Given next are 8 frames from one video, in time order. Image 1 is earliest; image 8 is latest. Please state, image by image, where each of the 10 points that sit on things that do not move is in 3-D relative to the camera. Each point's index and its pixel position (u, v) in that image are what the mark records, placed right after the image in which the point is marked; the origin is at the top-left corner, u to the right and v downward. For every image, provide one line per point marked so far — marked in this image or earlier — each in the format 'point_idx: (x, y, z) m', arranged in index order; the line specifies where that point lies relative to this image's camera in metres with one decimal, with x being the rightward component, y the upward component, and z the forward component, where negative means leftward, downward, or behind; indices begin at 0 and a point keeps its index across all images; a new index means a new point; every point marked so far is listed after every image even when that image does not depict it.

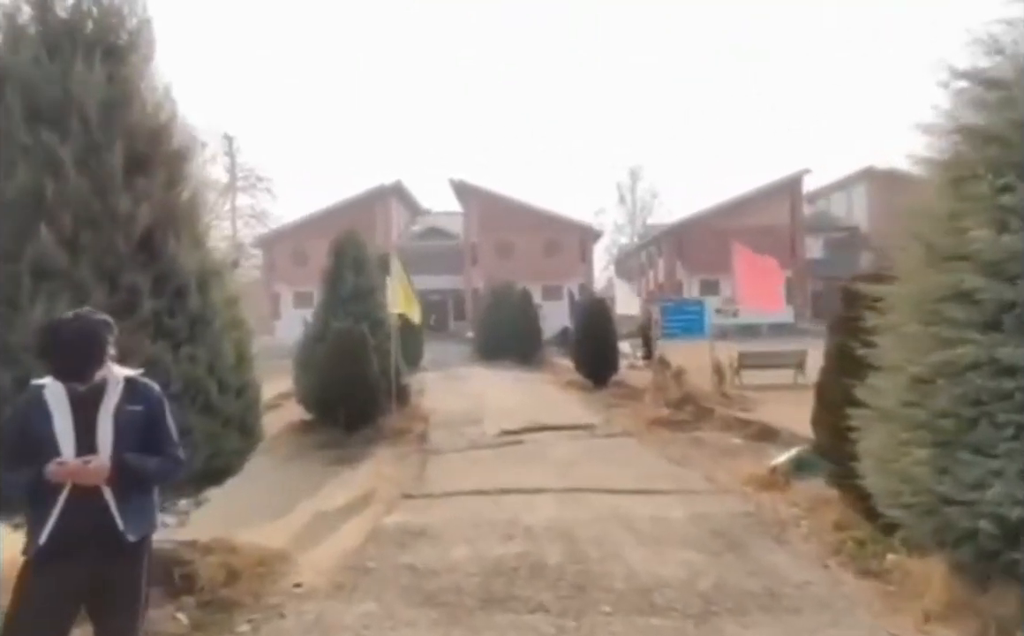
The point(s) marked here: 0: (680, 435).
0: (+4.1, -2.9, +15.6) m
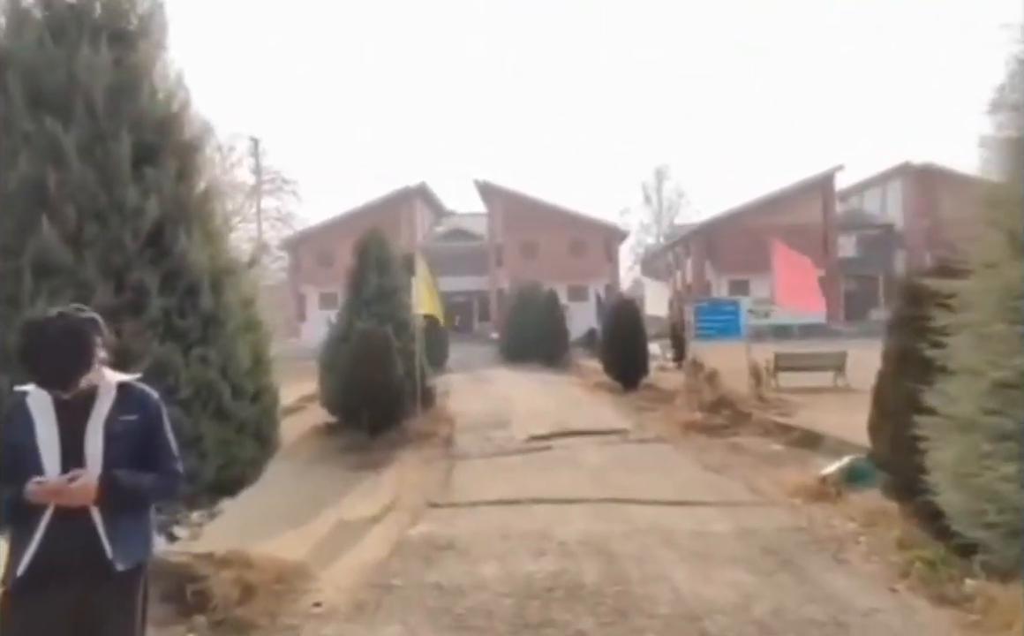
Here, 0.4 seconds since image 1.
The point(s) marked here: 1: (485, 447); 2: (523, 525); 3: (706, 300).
0: (+4.8, -2.9, +14.9) m
1: (-0.6, -2.9, +14.1) m
2: (+0.1, -2.8, +8.6) m
3: (+5.9, +0.6, +19.4) m
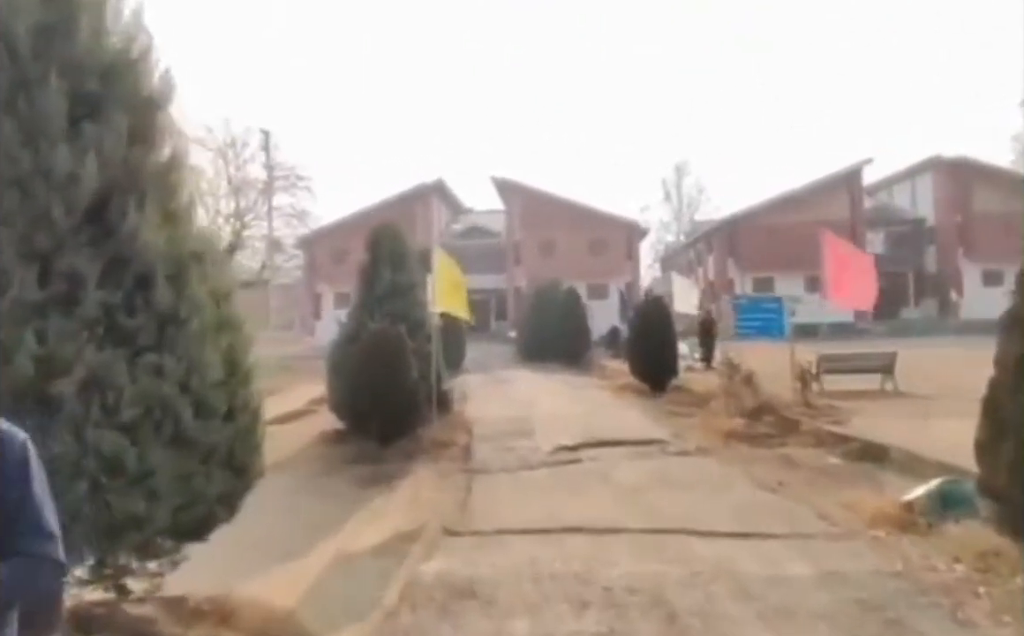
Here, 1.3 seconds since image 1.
0: (+5.3, -2.8, +13.4) m
1: (-0.1, -2.8, +12.7) m
2: (+0.5, -2.8, +7.2) m
3: (+6.6, +0.6, +17.9) m
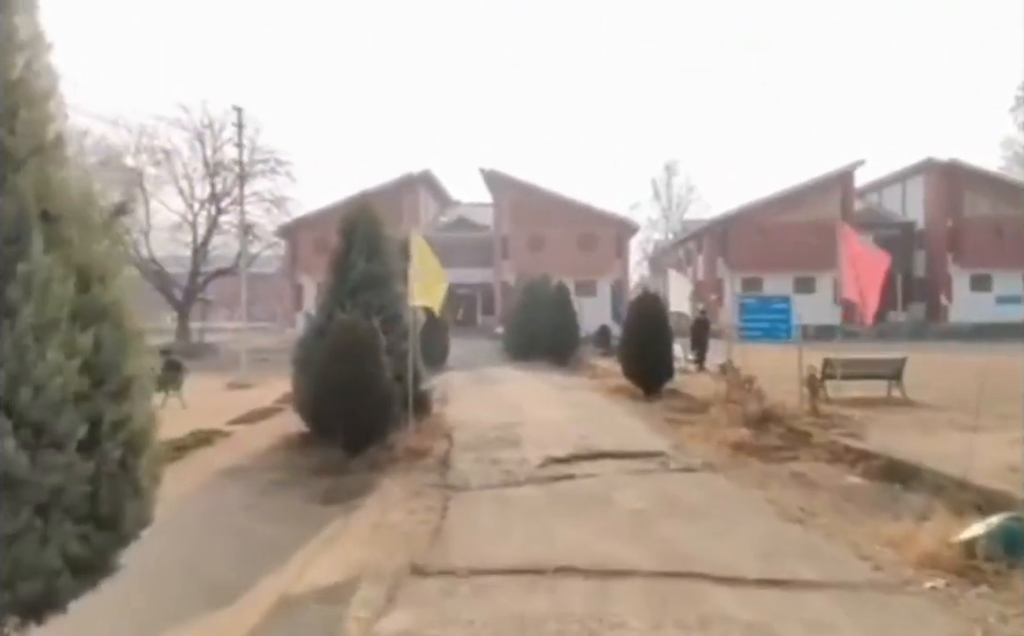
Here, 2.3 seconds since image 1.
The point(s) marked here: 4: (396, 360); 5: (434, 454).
0: (+5.0, -2.8, +12.0) m
1: (-0.4, -2.7, +11.2) m
2: (+0.3, -2.7, +5.7) m
3: (+6.2, +0.6, +16.5) m
4: (-2.8, -1.1, +15.0) m
5: (-1.6, -2.7, +12.8) m
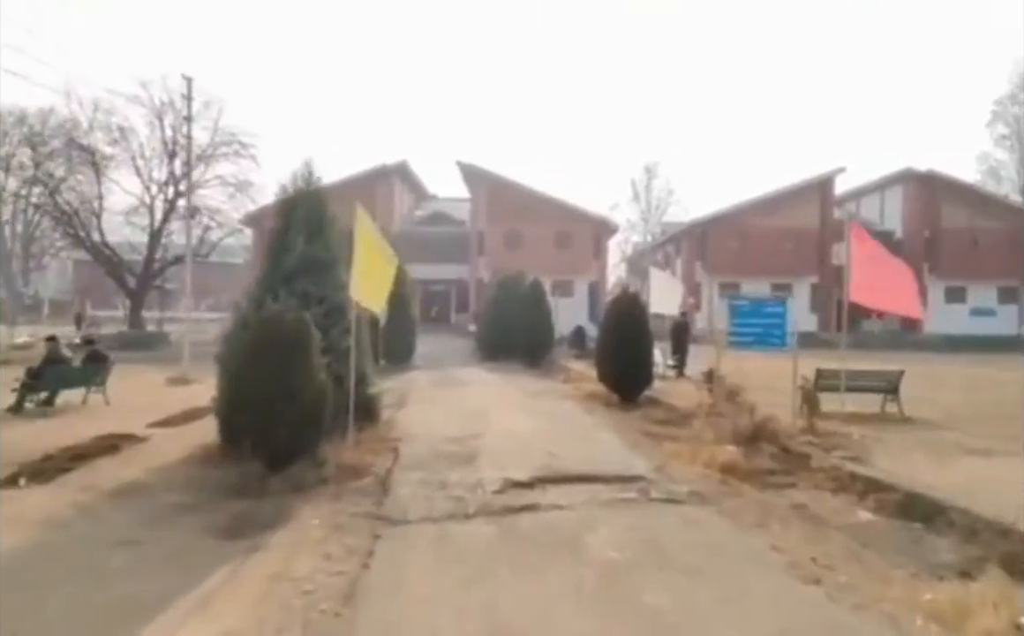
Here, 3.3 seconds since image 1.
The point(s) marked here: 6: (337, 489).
0: (+4.2, -2.9, +10.3) m
1: (-1.1, -2.7, +9.3) m
2: (-0.2, -2.7, +3.8) m
3: (+5.4, +0.5, +14.8) m
4: (-3.6, -1.0, +12.9) m
5: (-2.4, -2.6, +10.8) m
6: (-2.8, -2.7, +10.0) m
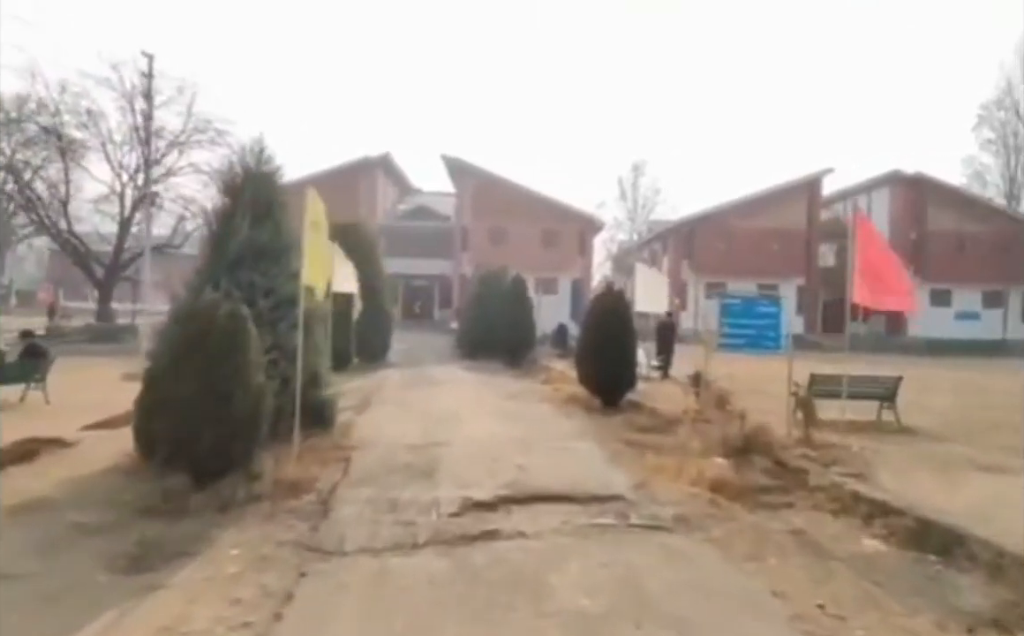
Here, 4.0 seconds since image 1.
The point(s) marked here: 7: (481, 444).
0: (+3.7, -2.9, +9.1) m
1: (-1.6, -2.6, +8.0) m
2: (-0.6, -2.7, +2.5) m
3: (+4.8, +0.5, +13.6) m
4: (-4.2, -0.9, +11.6) m
5: (-2.9, -2.5, +9.4) m
6: (-3.3, -2.6, +8.7) m
7: (-0.6, -2.4, +12.2) m
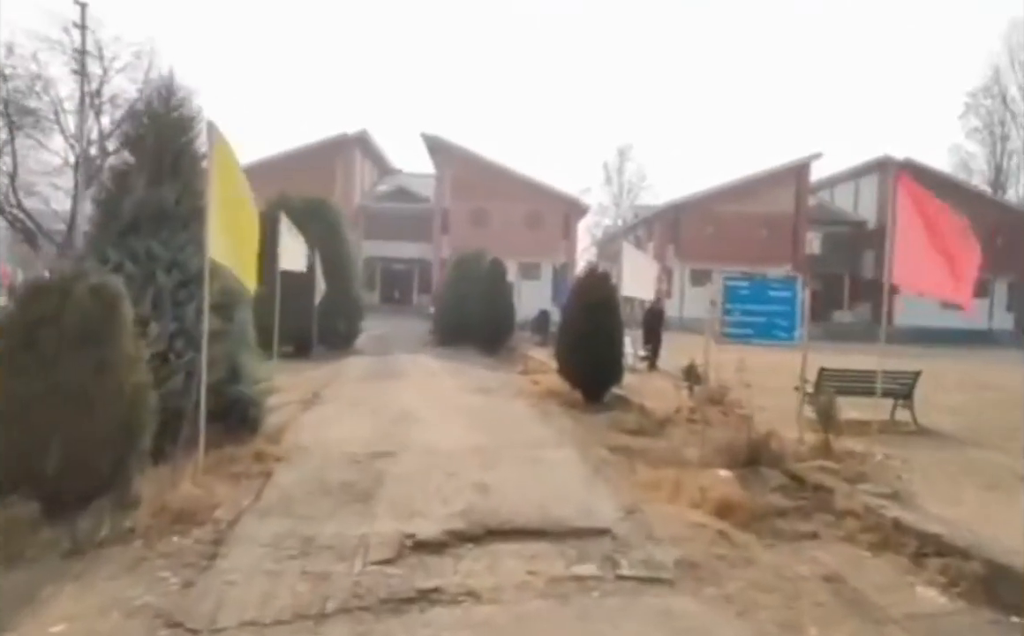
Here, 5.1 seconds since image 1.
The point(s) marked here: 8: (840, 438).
0: (+3.2, -2.8, +7.1) m
1: (-2.1, -2.4, +5.8) m
2: (-0.9, -2.6, +0.4) m
3: (+4.2, +0.8, +11.6) m
4: (-4.8, -0.6, +9.3) m
5: (-3.4, -2.3, +7.3) m
6: (-3.8, -2.4, +6.5) m
7: (-1.2, -2.1, +10.0) m
8: (+5.7, -2.1, +11.1) m
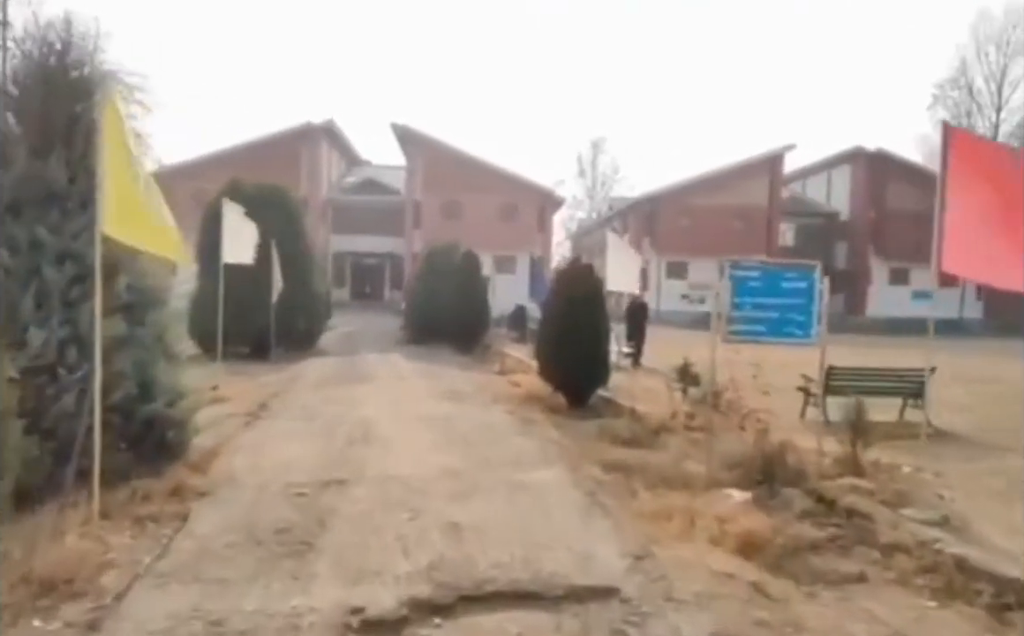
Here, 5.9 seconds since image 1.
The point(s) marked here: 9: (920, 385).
0: (+3.0, -2.7, +5.6) m
1: (-2.2, -2.4, +4.1) m
2: (-0.8, -2.7, -1.2) m
3: (+3.8, +0.8, +10.1) m
4: (-5.0, -0.6, +7.5) m
5: (-3.6, -2.3, +5.5) m
6: (-3.9, -2.4, +4.7) m
7: (-1.5, -2.1, +8.3) m
8: (+5.3, -2.0, +9.7) m
9: (+8.5, -1.4, +13.2) m
